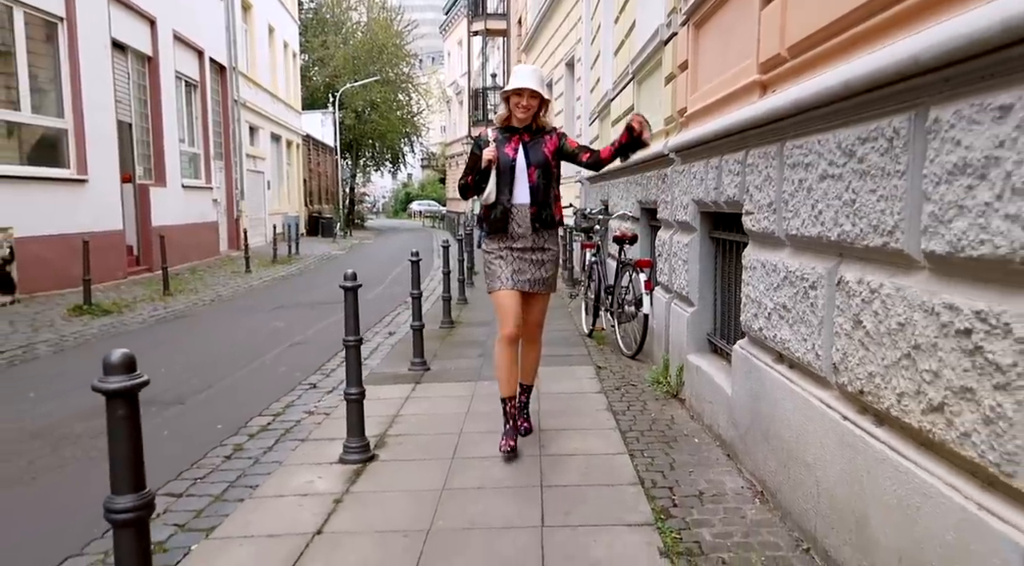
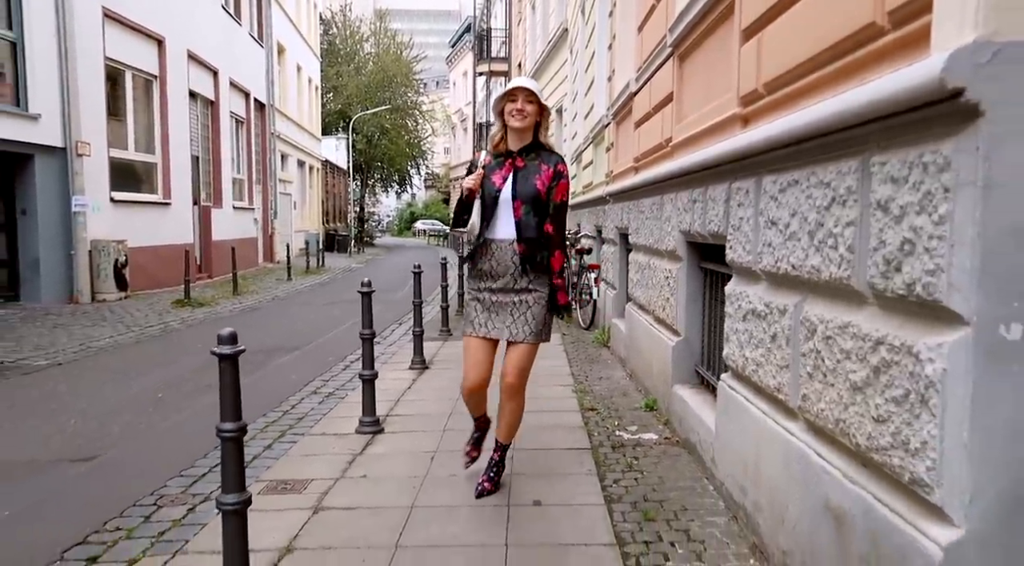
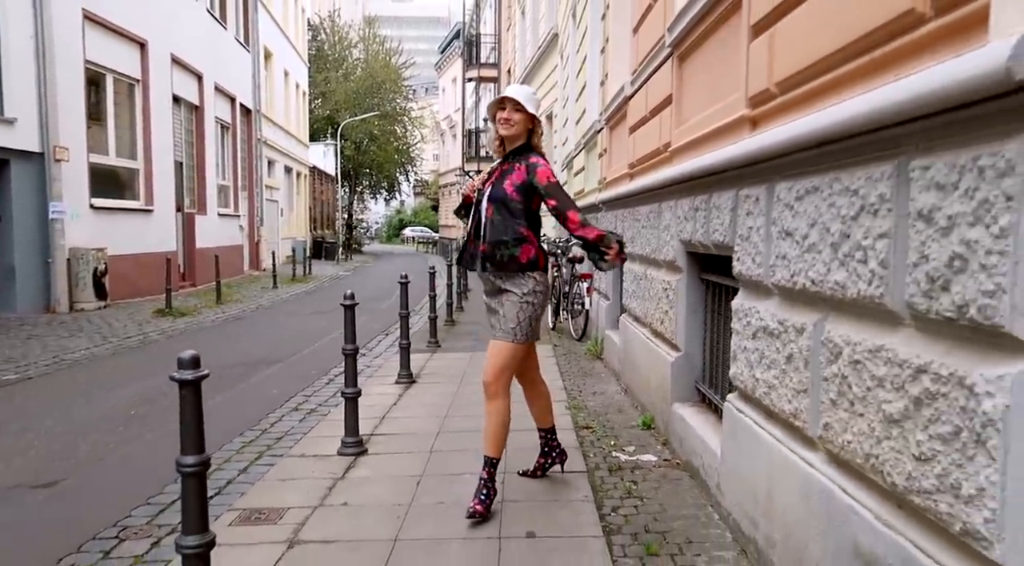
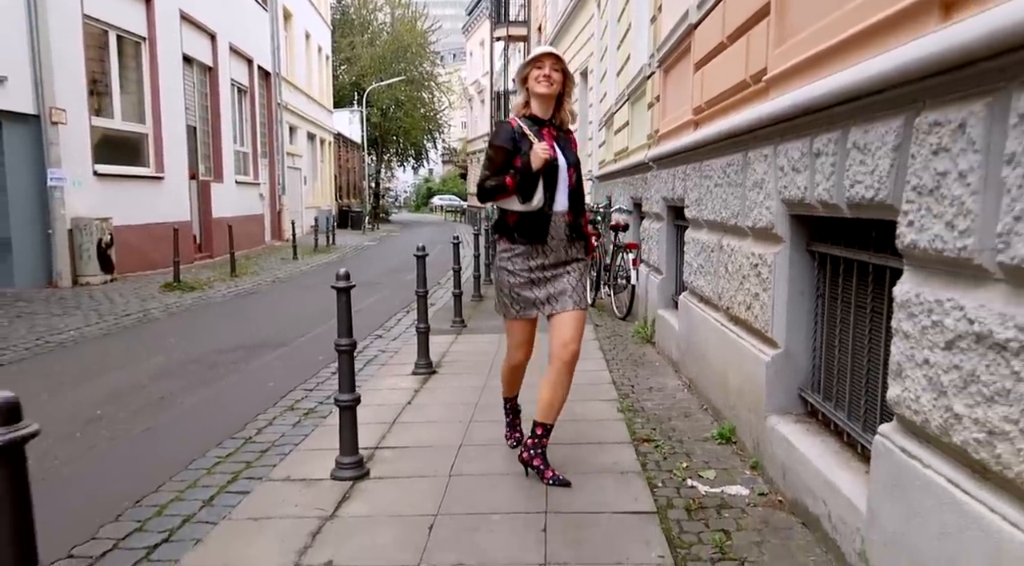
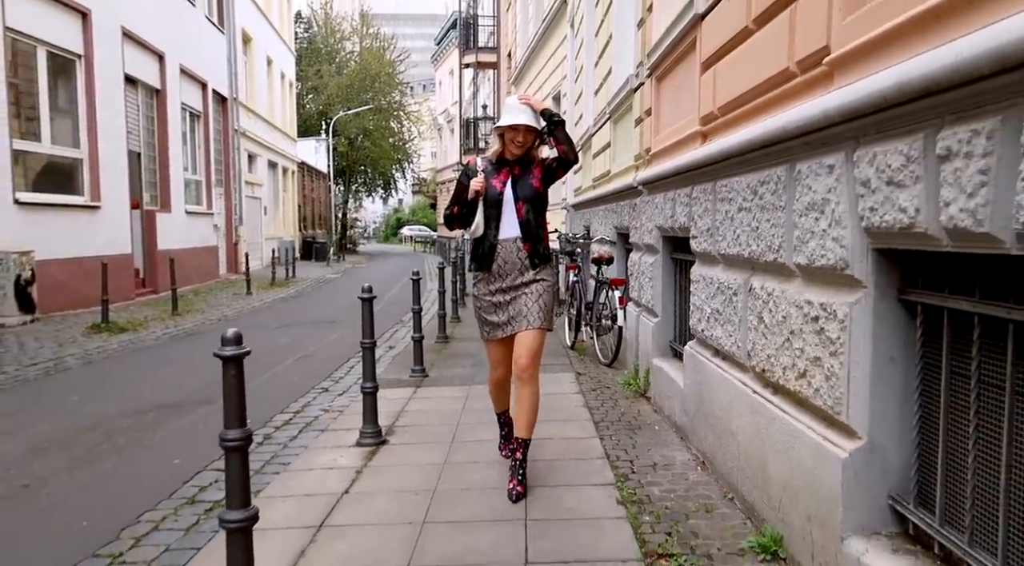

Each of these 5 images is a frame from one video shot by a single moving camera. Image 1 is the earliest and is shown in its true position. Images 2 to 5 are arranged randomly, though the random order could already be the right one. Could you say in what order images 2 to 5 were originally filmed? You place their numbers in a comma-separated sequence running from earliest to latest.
5, 4, 3, 2
